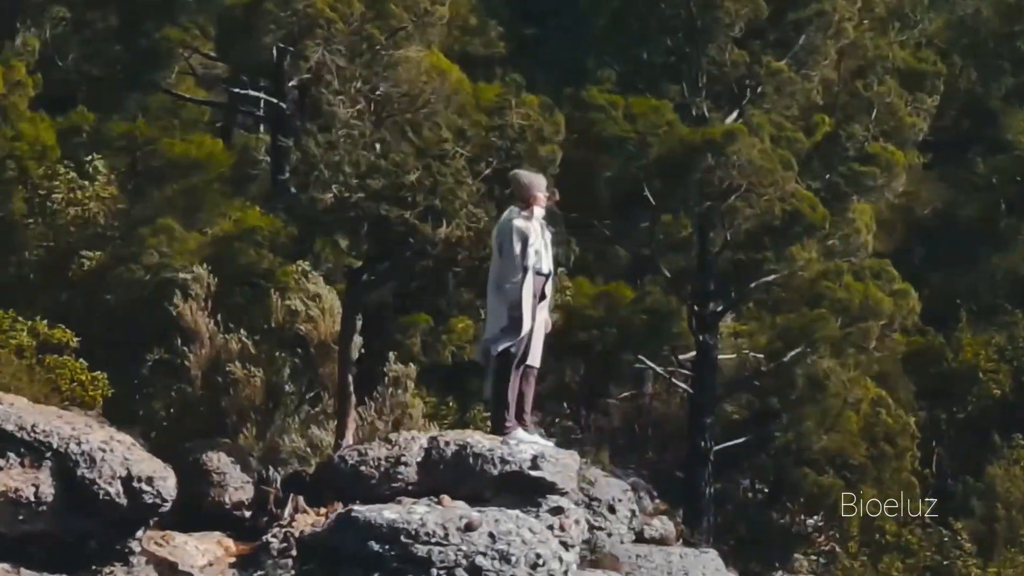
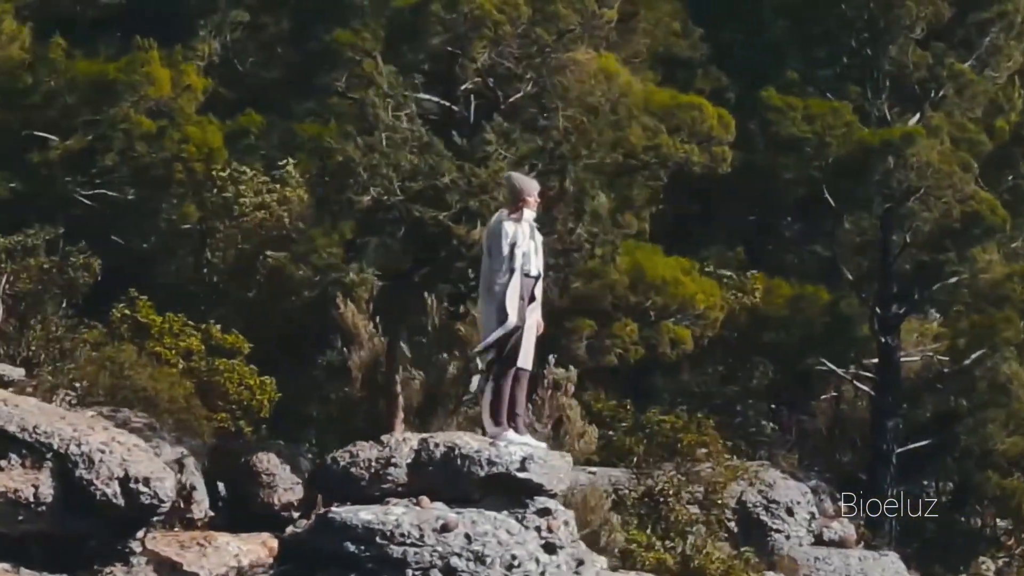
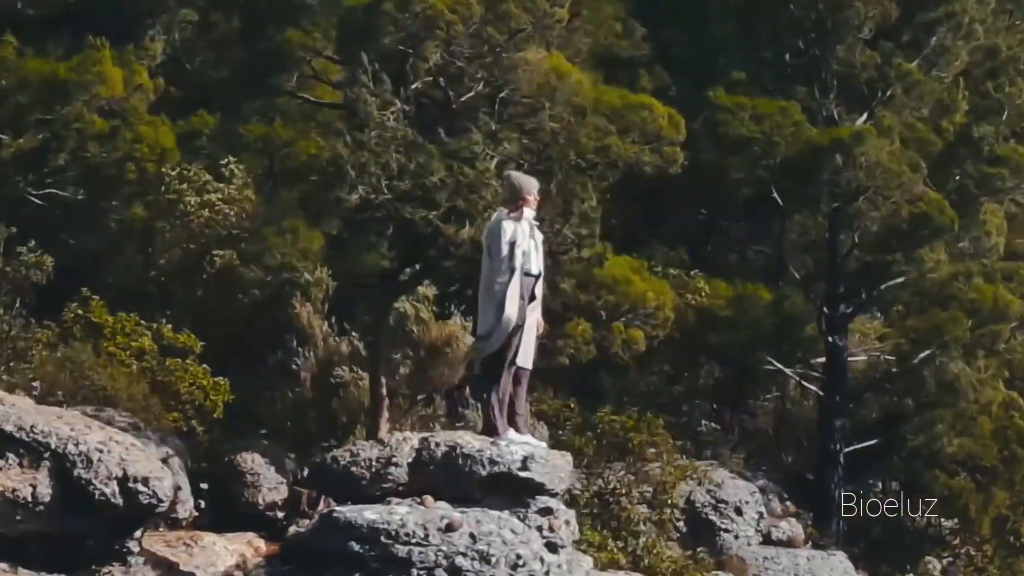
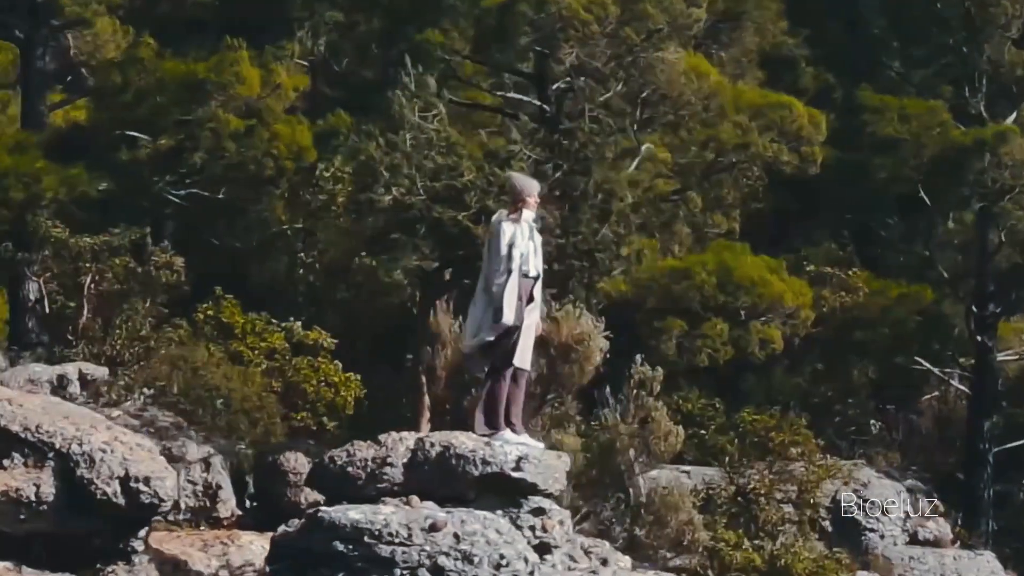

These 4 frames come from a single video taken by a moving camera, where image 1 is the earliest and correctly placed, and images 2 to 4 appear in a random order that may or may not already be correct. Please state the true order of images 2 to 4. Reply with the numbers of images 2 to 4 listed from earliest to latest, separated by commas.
3, 2, 4
